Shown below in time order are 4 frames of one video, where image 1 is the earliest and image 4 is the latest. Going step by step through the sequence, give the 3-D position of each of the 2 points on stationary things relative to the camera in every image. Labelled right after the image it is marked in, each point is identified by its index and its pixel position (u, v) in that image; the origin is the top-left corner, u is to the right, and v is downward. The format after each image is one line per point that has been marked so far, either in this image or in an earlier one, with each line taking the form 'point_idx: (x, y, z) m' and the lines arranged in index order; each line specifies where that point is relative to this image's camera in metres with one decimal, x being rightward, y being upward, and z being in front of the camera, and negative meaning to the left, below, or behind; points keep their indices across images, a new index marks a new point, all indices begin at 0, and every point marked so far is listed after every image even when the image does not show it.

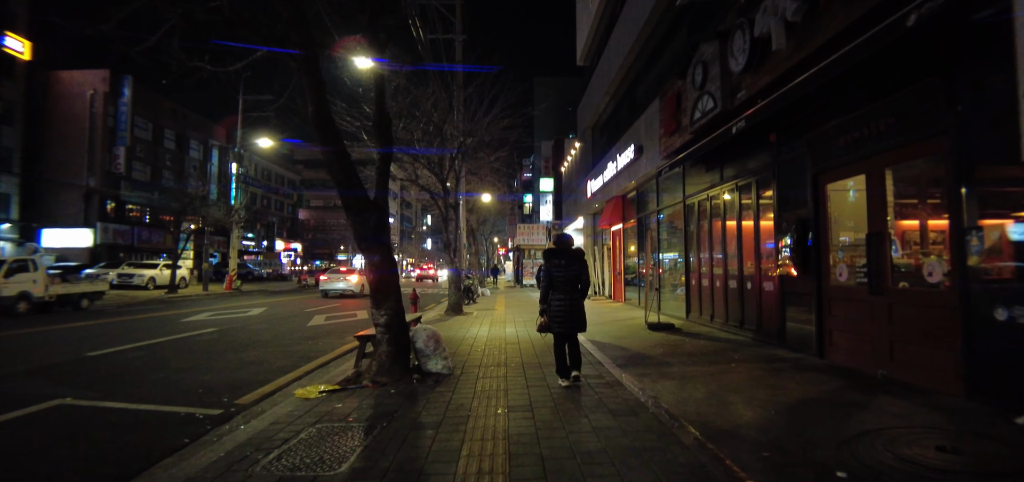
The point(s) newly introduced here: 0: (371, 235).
0: (-1.9, +0.1, +6.4) m
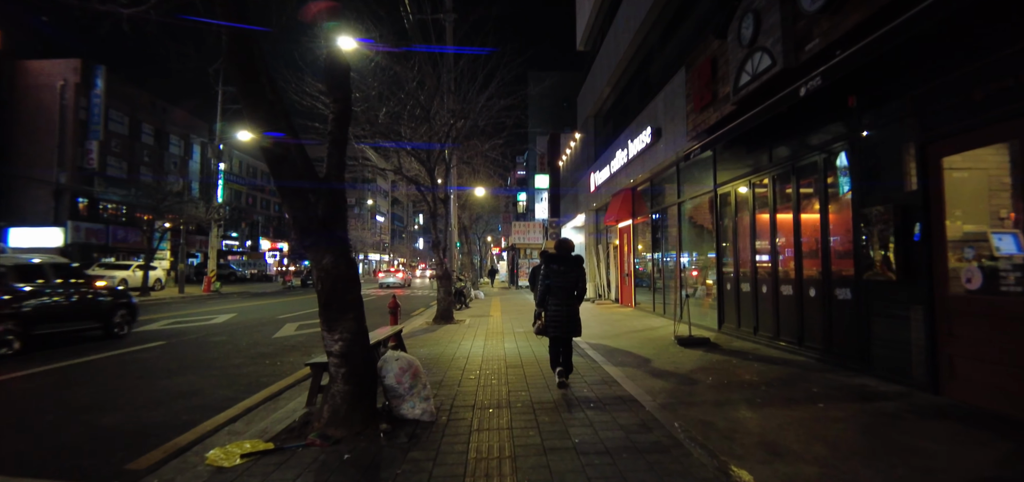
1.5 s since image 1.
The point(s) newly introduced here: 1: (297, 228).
0: (-1.8, +0.1, +4.5) m
1: (-2.1, +0.1, +4.6) m
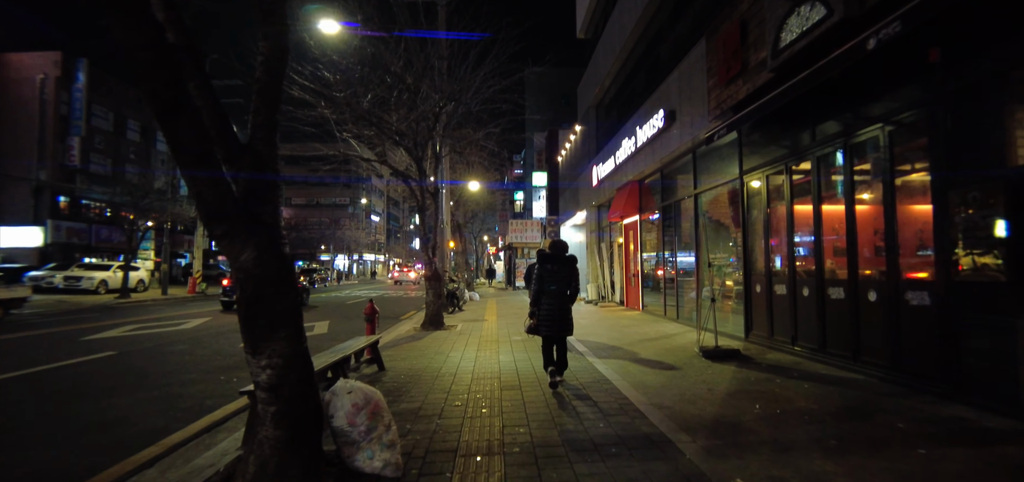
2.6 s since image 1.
0: (-1.9, +0.2, +3.3) m
1: (-2.1, +0.2, +3.3) m
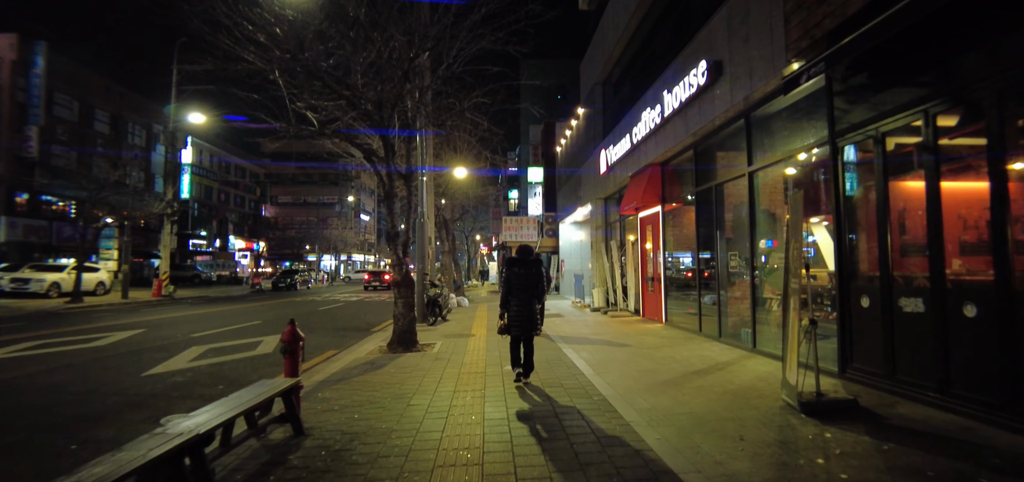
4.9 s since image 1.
0: (-1.9, +0.3, +0.7) m
1: (-2.1, +0.3, +0.7) m
